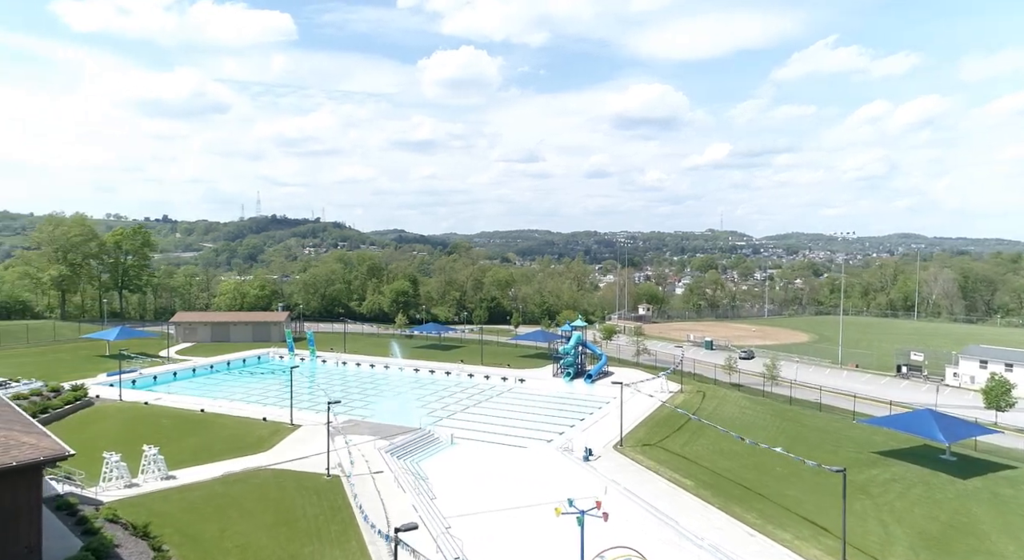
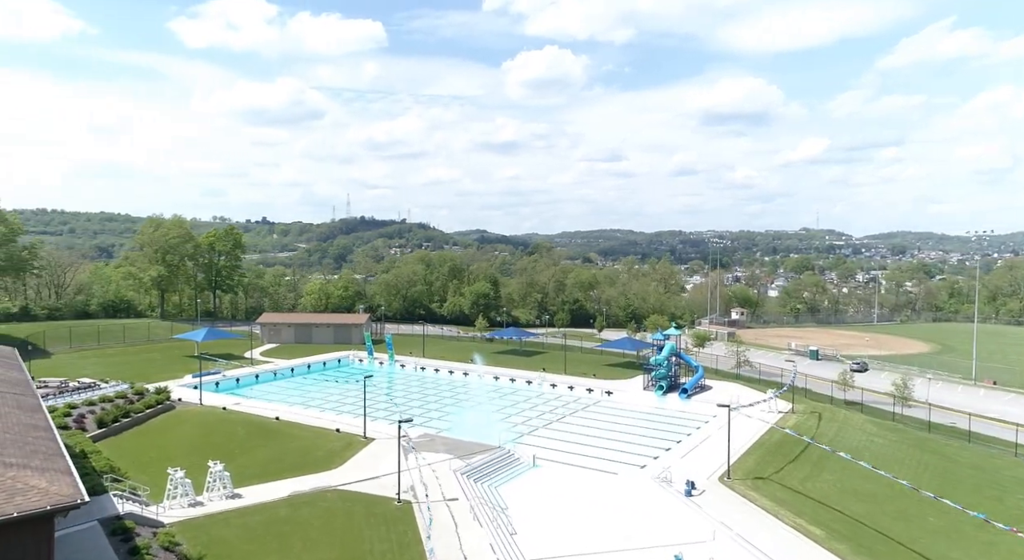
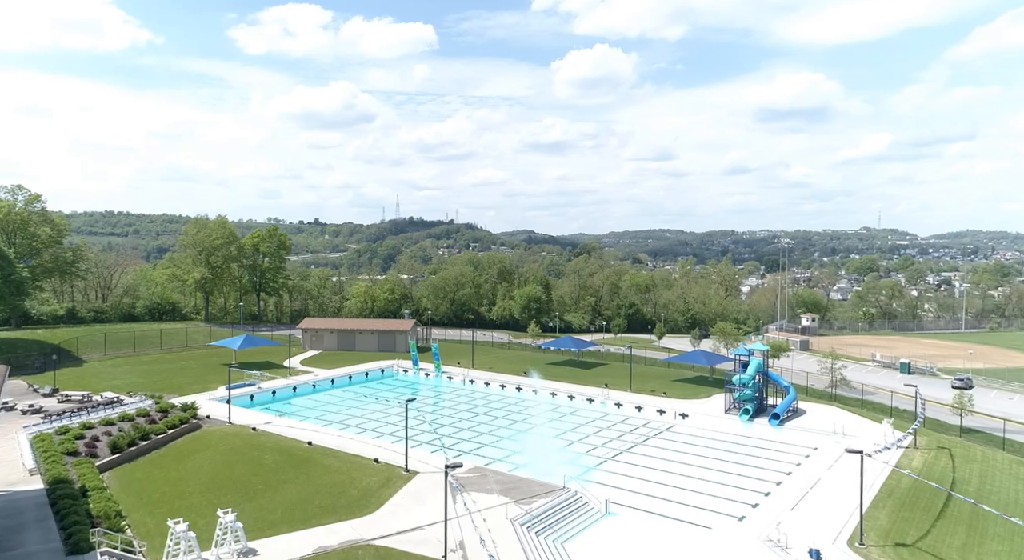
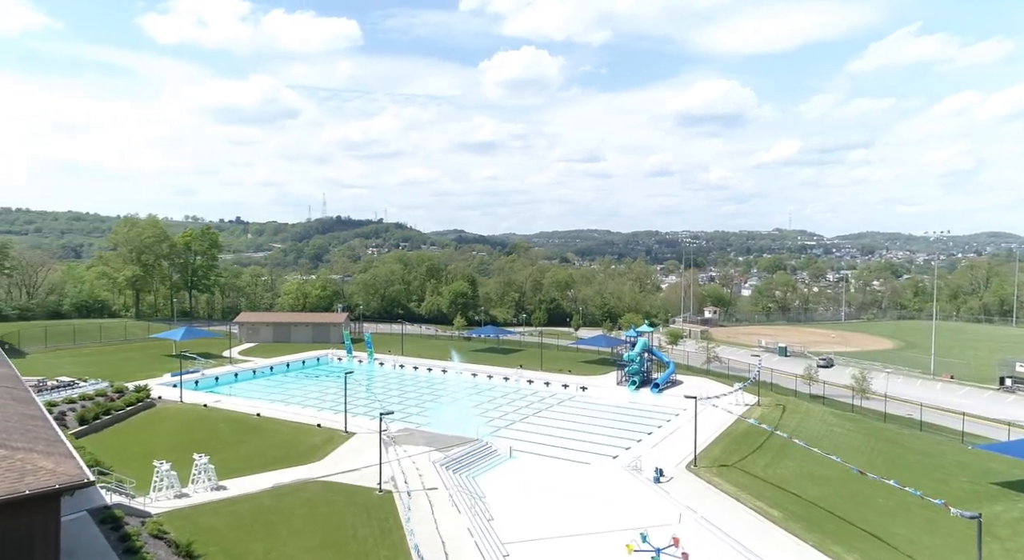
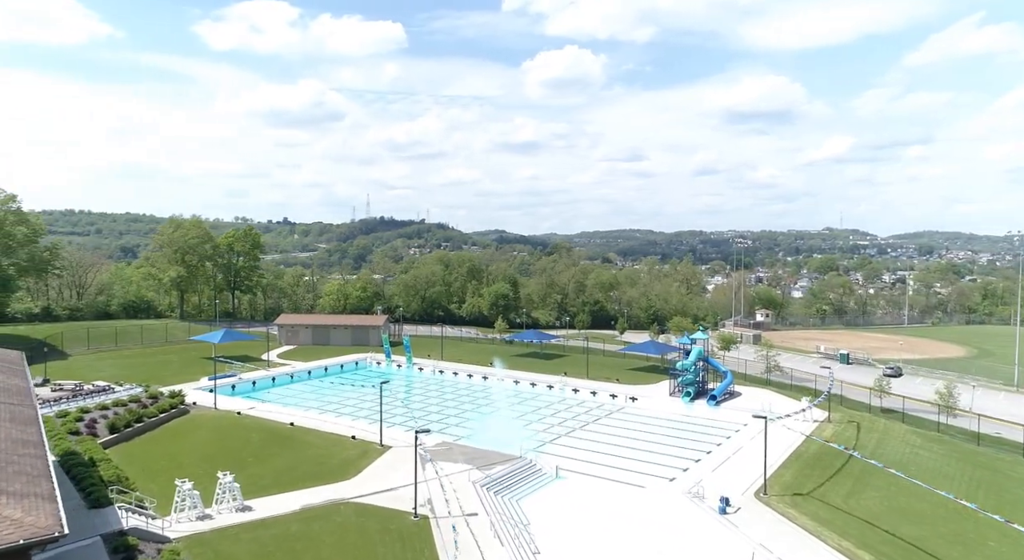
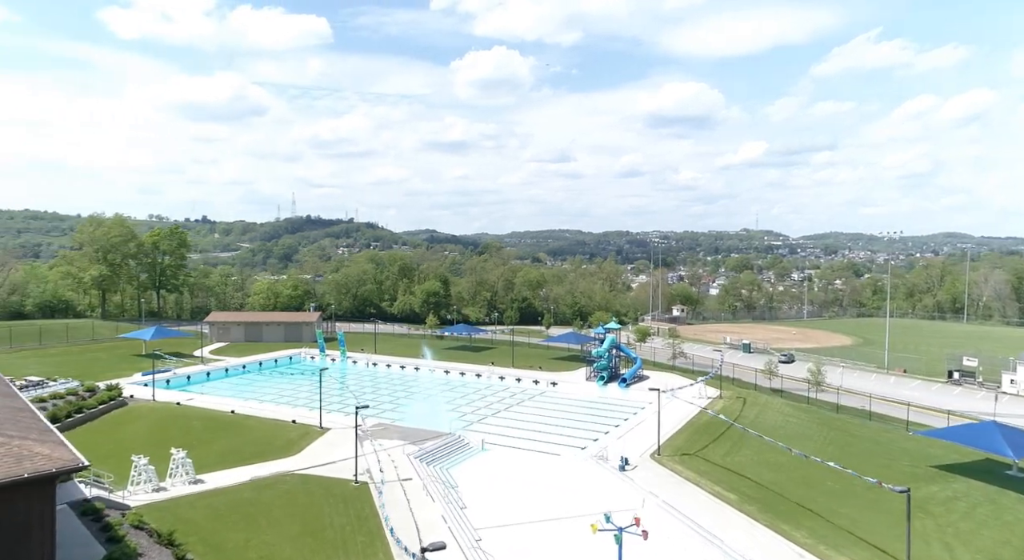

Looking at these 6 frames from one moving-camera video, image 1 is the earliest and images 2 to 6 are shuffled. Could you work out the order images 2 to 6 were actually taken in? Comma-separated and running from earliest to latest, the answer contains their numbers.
6, 4, 2, 5, 3
